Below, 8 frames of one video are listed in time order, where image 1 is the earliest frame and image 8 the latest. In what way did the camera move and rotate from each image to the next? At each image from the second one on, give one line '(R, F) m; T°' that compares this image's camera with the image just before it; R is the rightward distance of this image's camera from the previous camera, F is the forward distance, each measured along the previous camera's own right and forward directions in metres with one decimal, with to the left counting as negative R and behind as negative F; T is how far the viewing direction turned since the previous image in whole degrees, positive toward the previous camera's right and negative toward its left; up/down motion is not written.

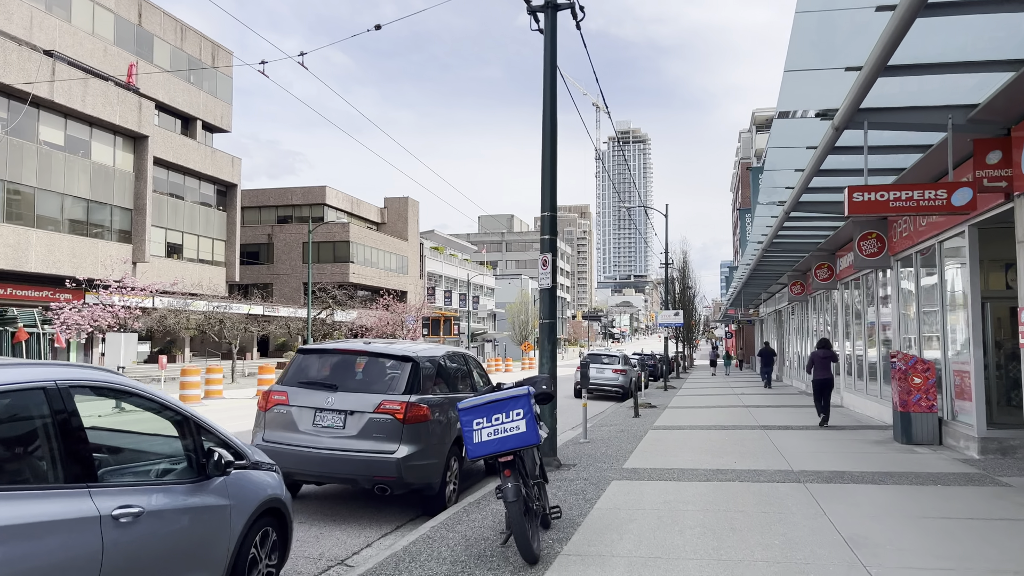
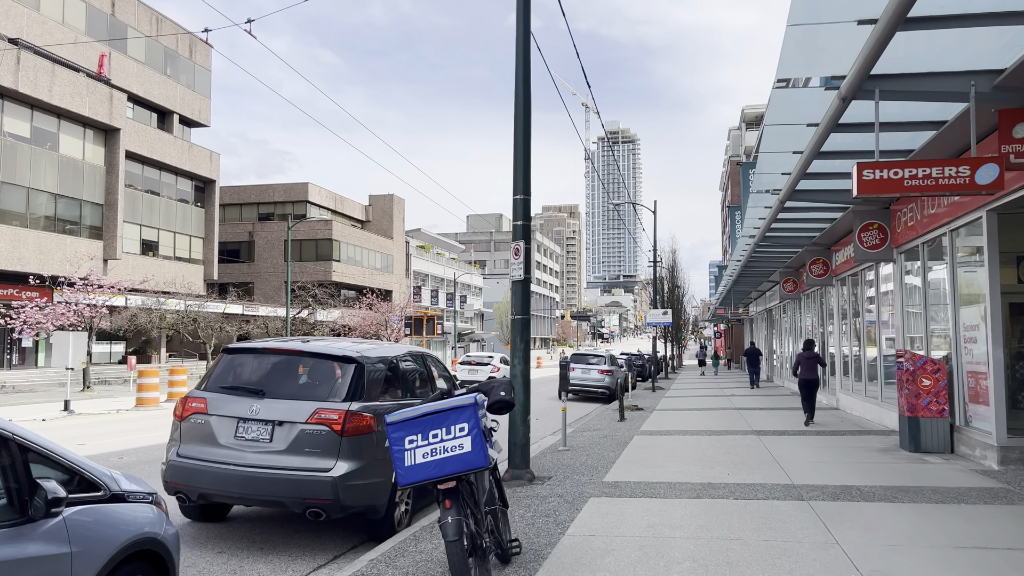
(+0.2, +1.0) m; +1°
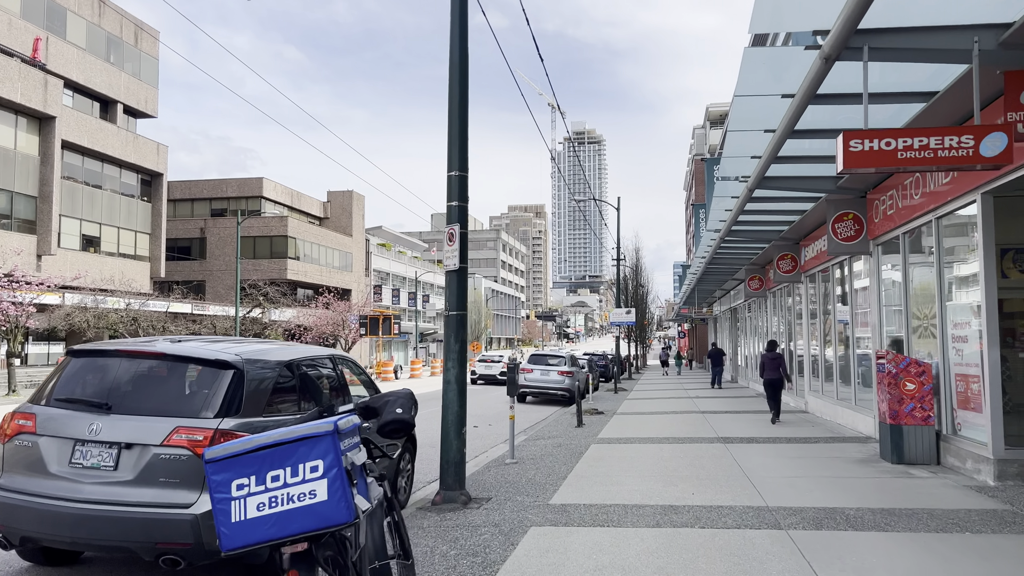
(+0.3, +1.2) m; +3°
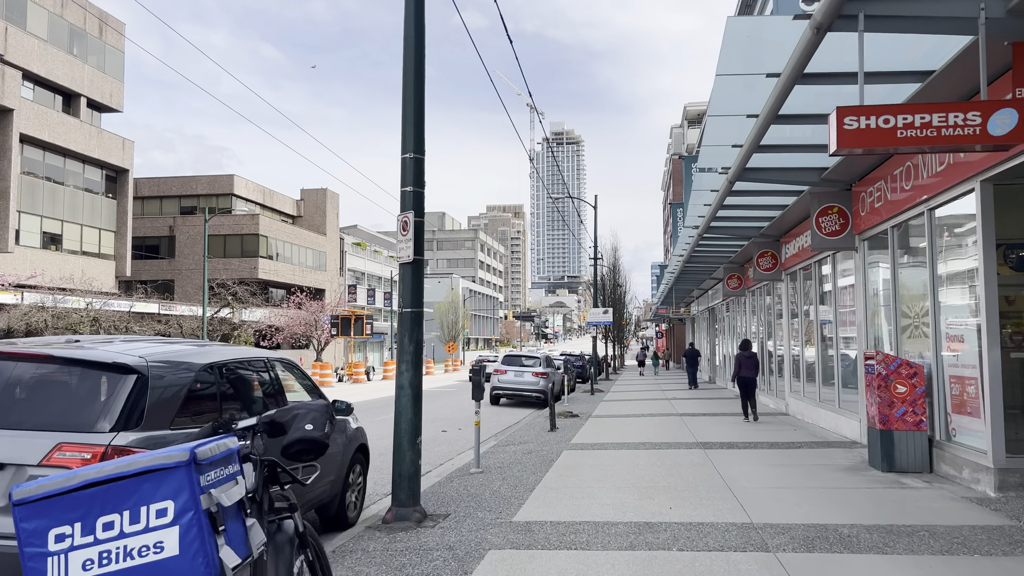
(+0.2, +0.7) m; +2°
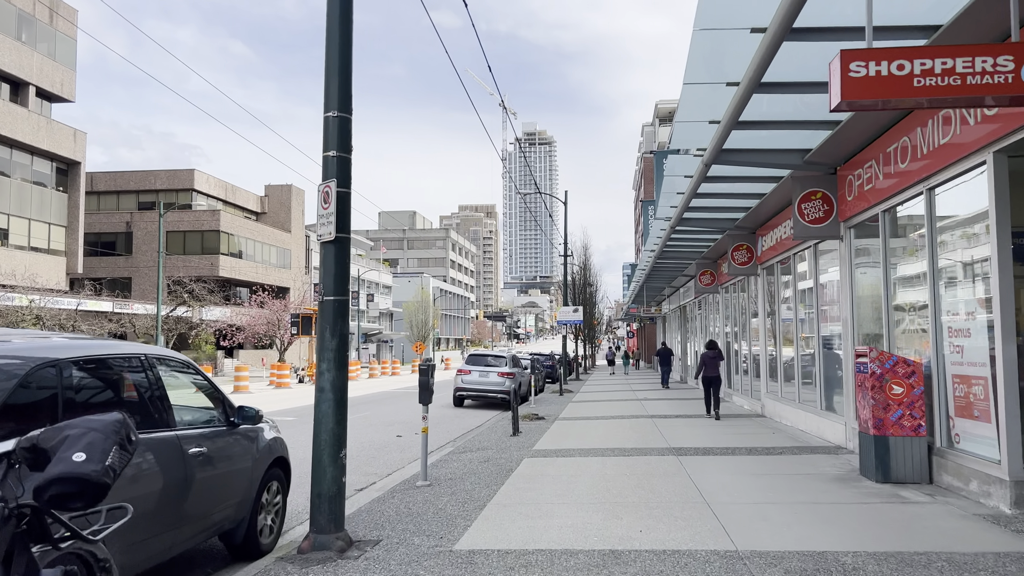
(+0.2, +1.0) m; +2°
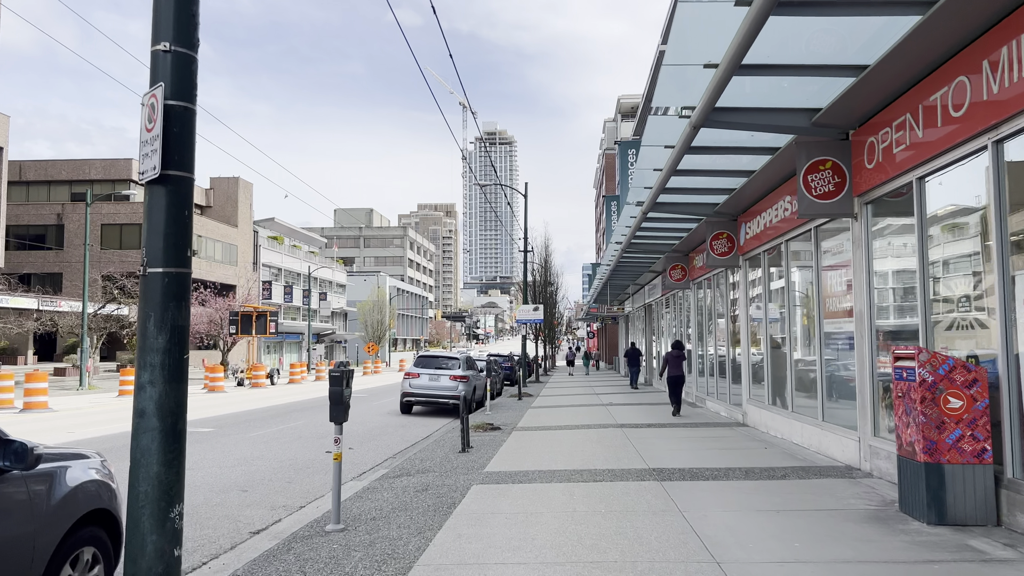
(+0.1, +1.9) m; +3°
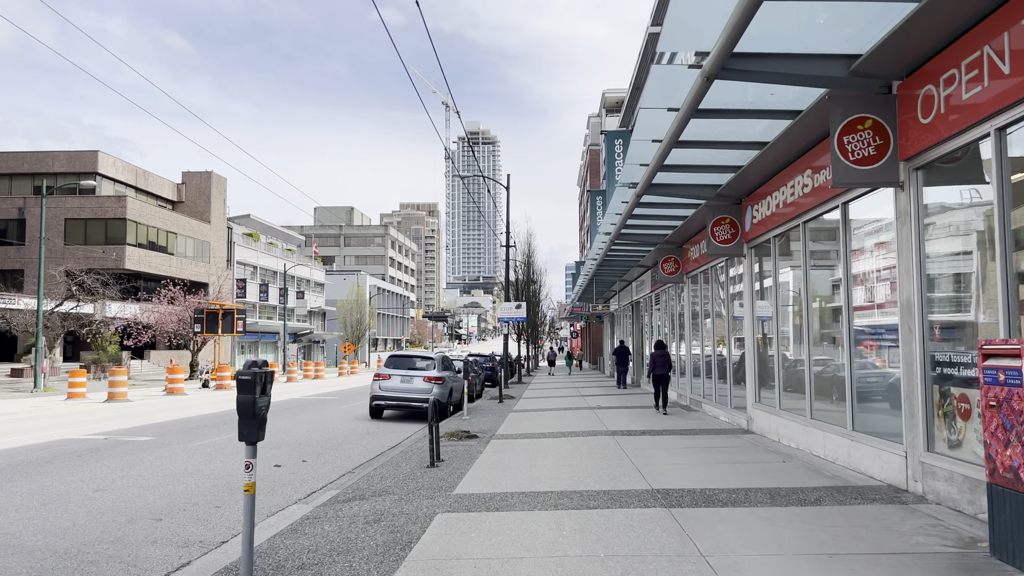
(+0.1, +1.5) m; +1°
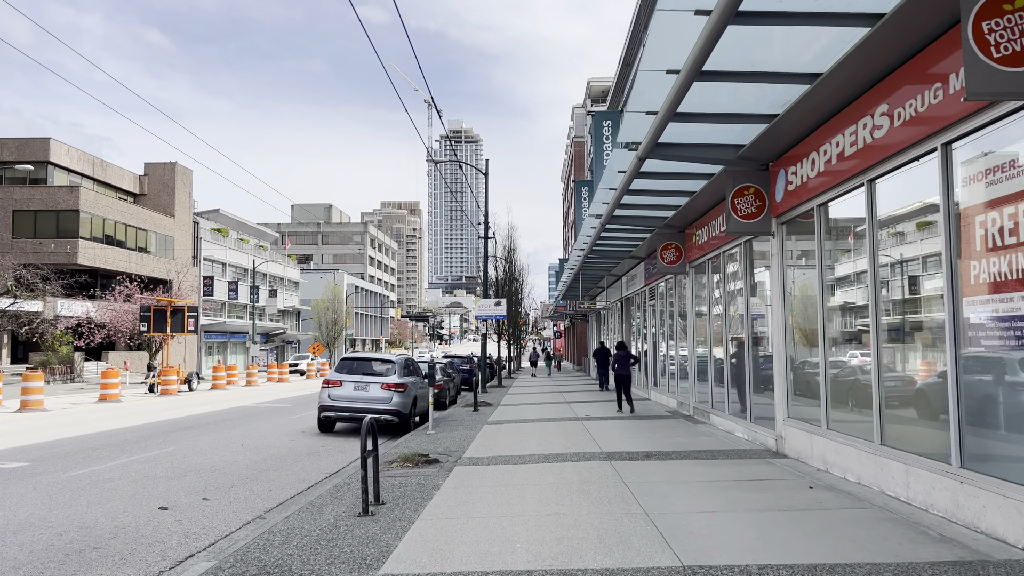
(+0.2, +2.5) m; +1°
